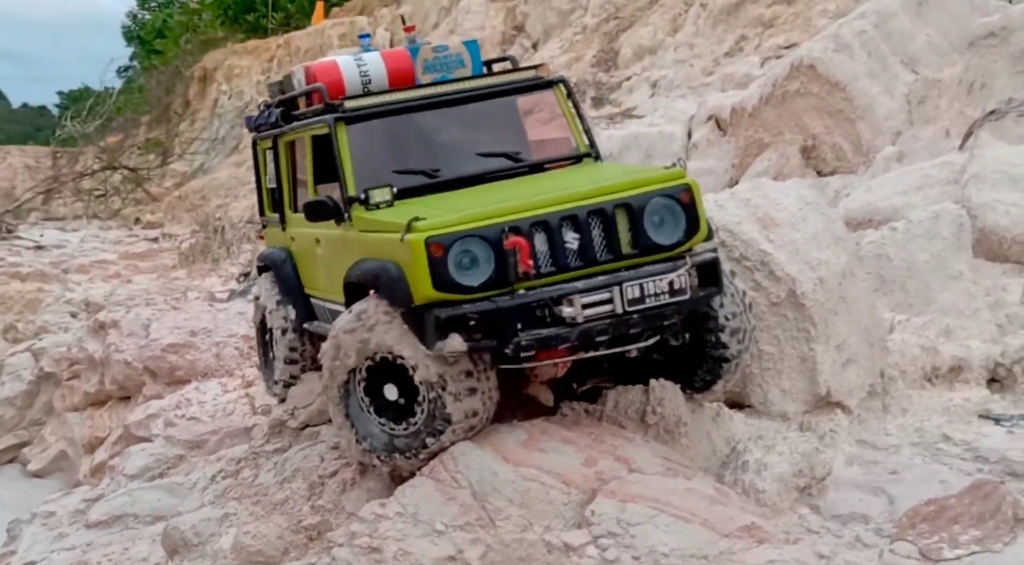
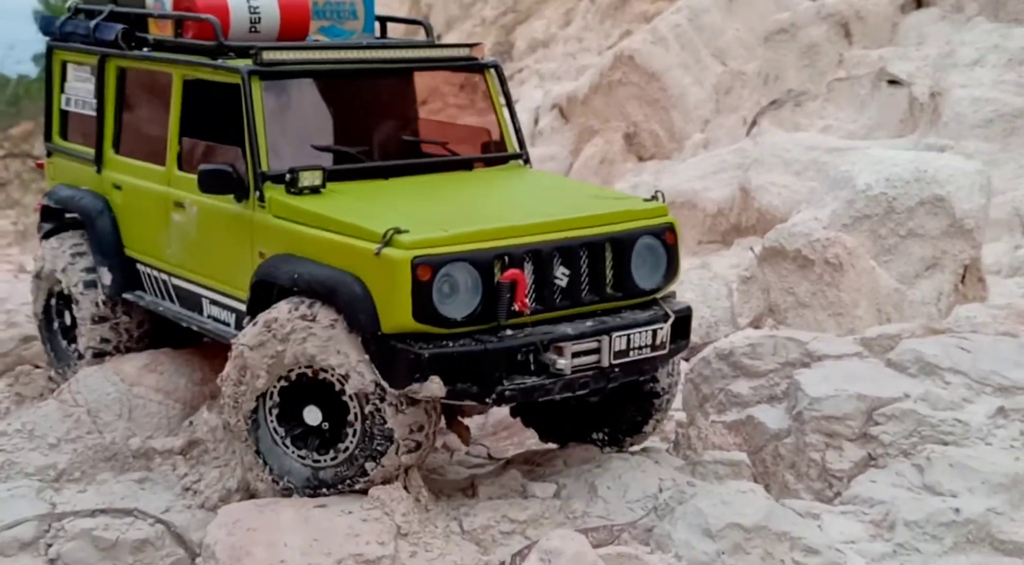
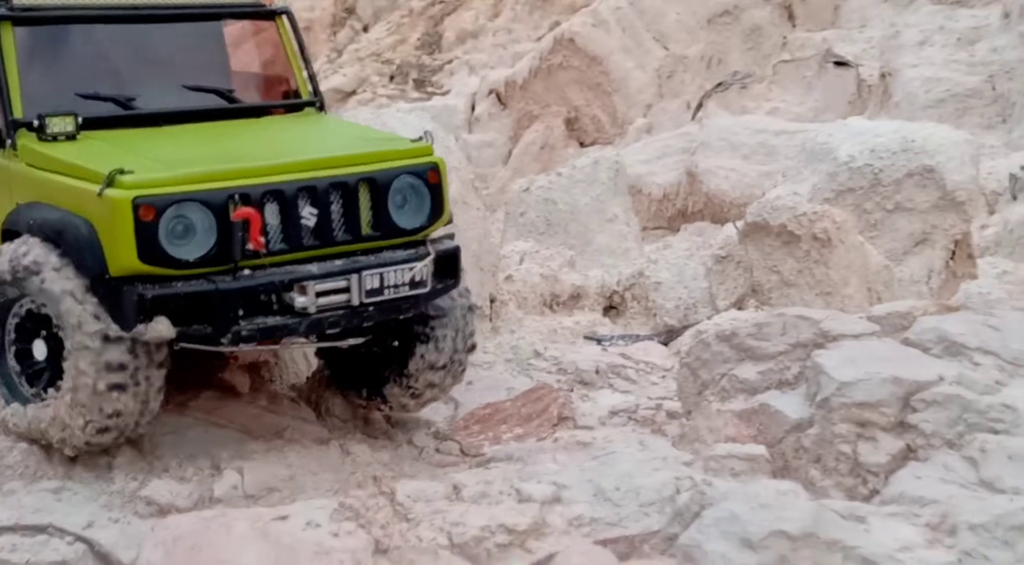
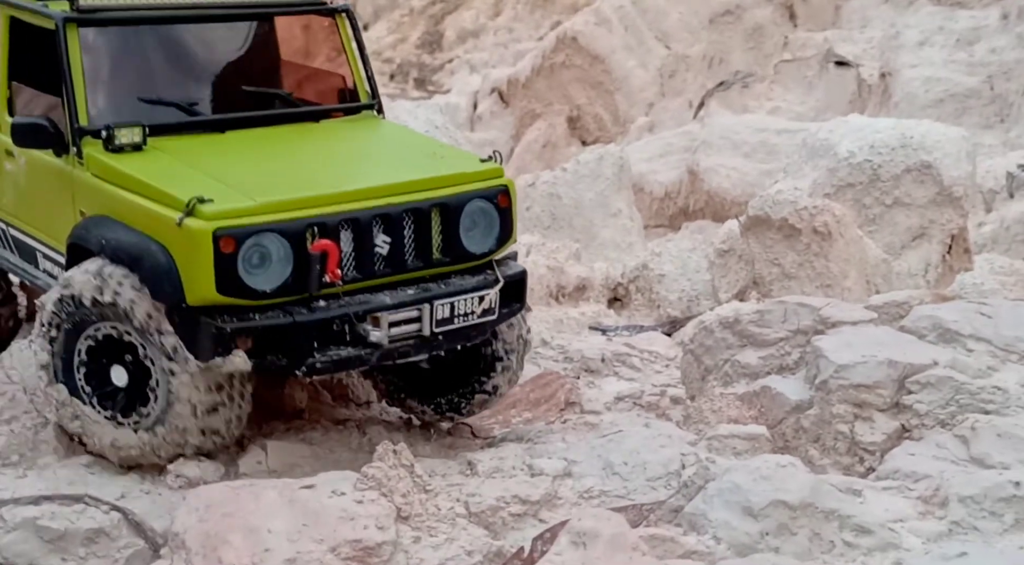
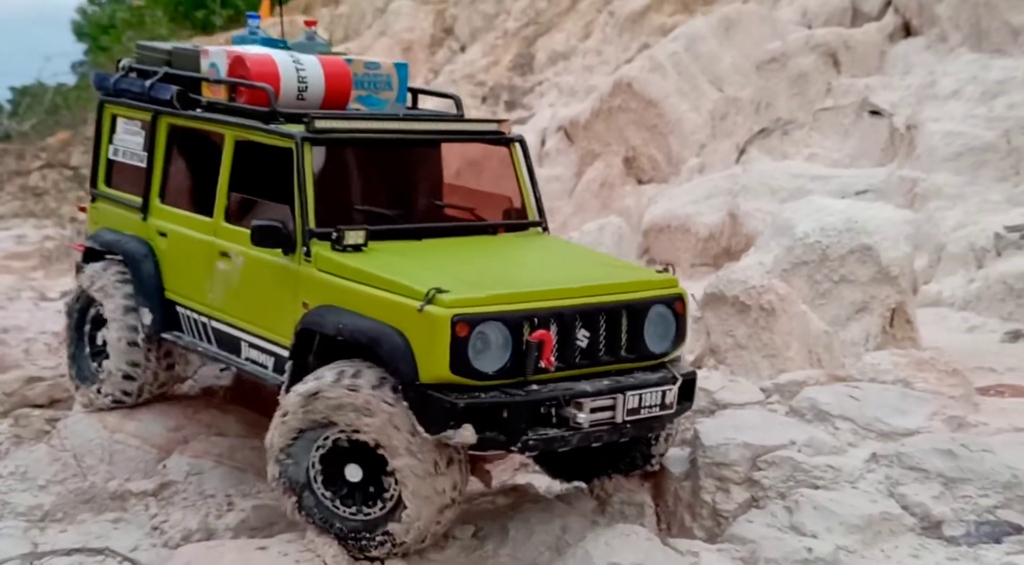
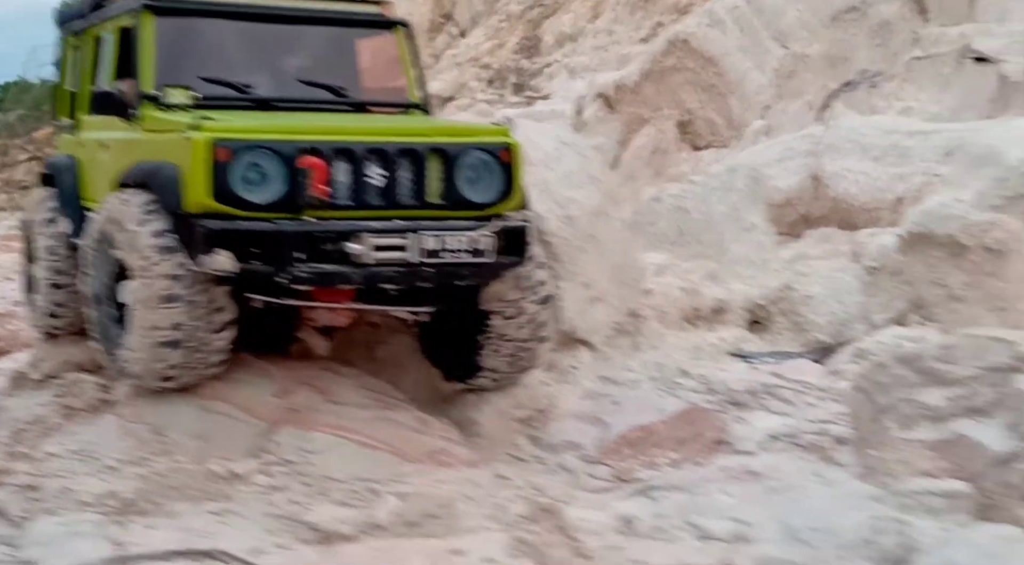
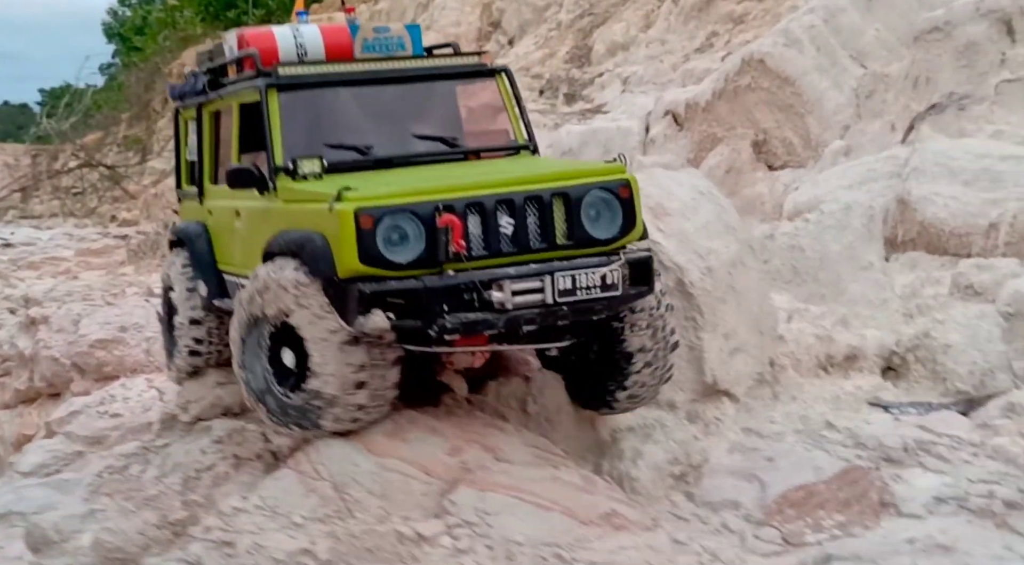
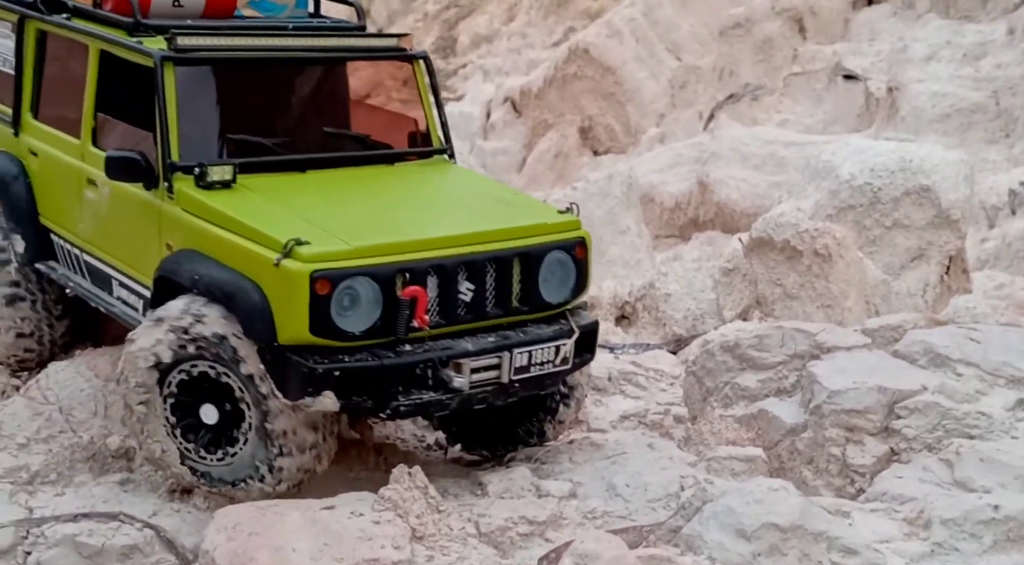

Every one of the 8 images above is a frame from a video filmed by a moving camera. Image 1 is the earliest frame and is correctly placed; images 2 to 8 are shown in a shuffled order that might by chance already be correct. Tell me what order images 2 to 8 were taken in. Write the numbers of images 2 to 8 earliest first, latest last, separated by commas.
7, 6, 3, 4, 8, 2, 5
